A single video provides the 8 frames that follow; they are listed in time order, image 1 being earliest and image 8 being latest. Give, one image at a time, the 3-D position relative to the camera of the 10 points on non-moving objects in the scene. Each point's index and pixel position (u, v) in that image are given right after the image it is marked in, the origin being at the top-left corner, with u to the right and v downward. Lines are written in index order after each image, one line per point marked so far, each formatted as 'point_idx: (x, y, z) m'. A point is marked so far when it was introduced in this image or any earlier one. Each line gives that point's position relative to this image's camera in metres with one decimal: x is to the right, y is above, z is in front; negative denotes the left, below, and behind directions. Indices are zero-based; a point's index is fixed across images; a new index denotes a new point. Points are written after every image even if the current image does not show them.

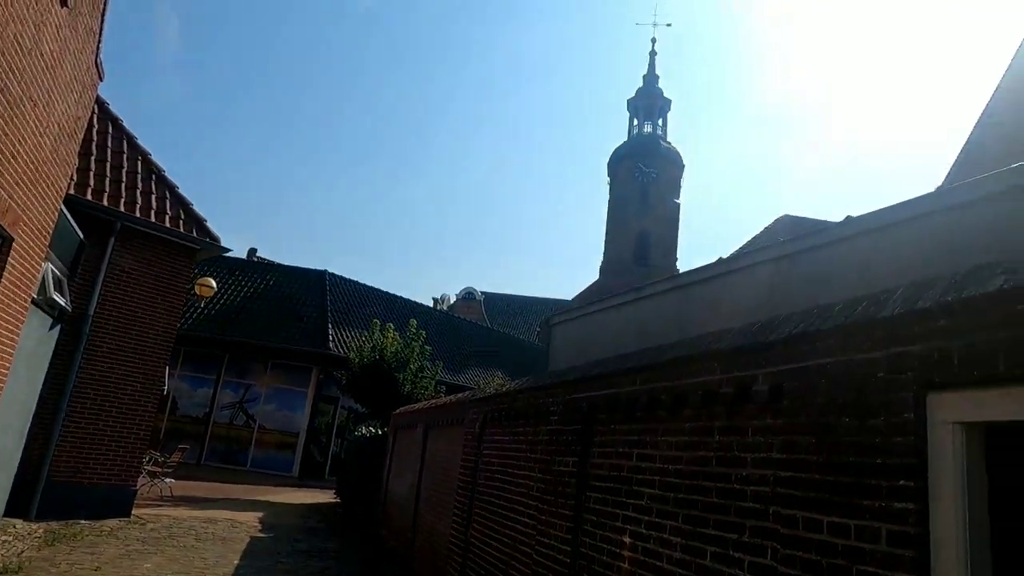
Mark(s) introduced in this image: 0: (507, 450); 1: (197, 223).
0: (0.0, -1.6, +6.4) m
1: (-5.7, +1.2, +12.1) m
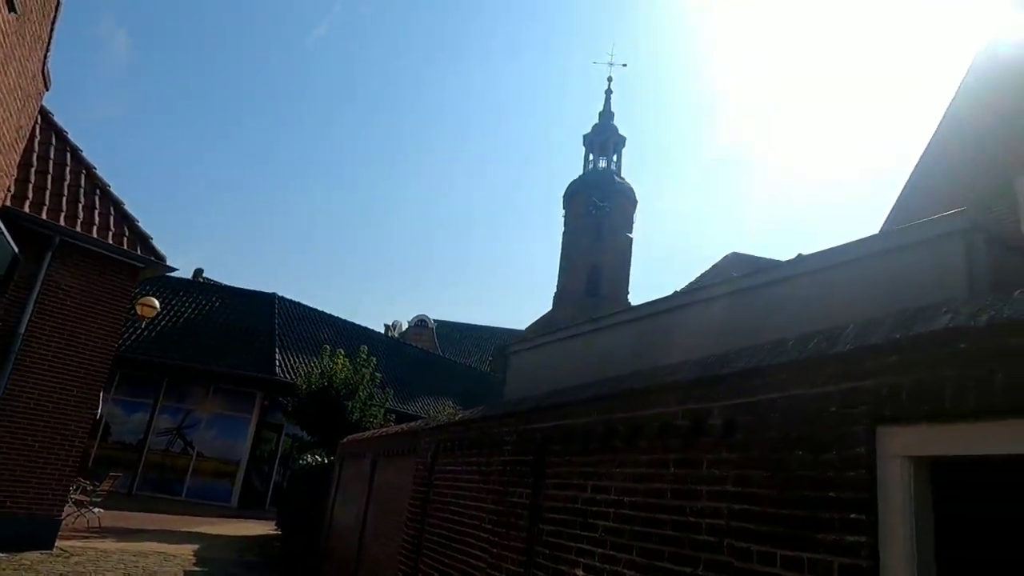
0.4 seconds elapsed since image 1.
0: (-0.5, -1.8, +6.3) m
1: (-6.5, +0.8, +11.7) m
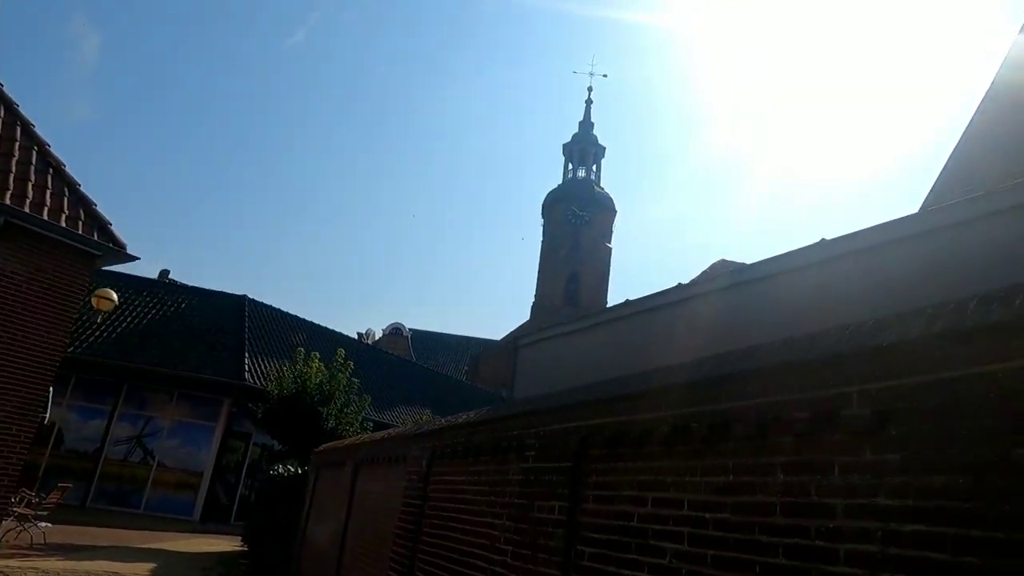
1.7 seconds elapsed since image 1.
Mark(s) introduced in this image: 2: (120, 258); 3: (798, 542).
0: (-0.4, -1.7, +5.4) m
1: (-6.6, +1.0, +10.6) m
2: (-6.4, +0.5, +10.9) m
3: (+1.1, -0.9, +2.5) m
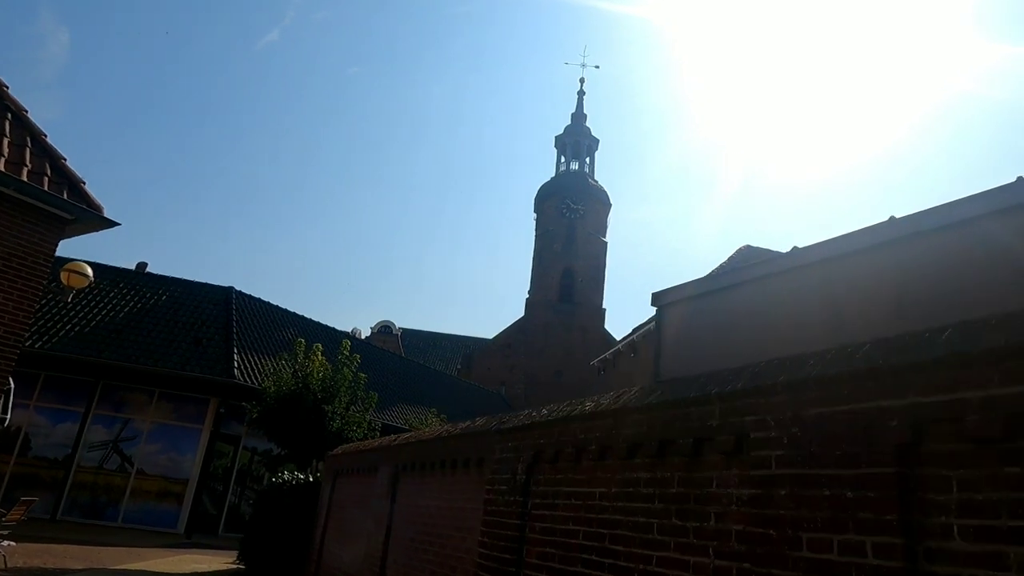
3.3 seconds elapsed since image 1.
0: (+0.5, -1.3, +3.8) m
1: (-5.8, +1.4, +8.8) m
2: (-5.6, +0.9, +9.0) m
3: (+2.1, -0.5, +0.9) m
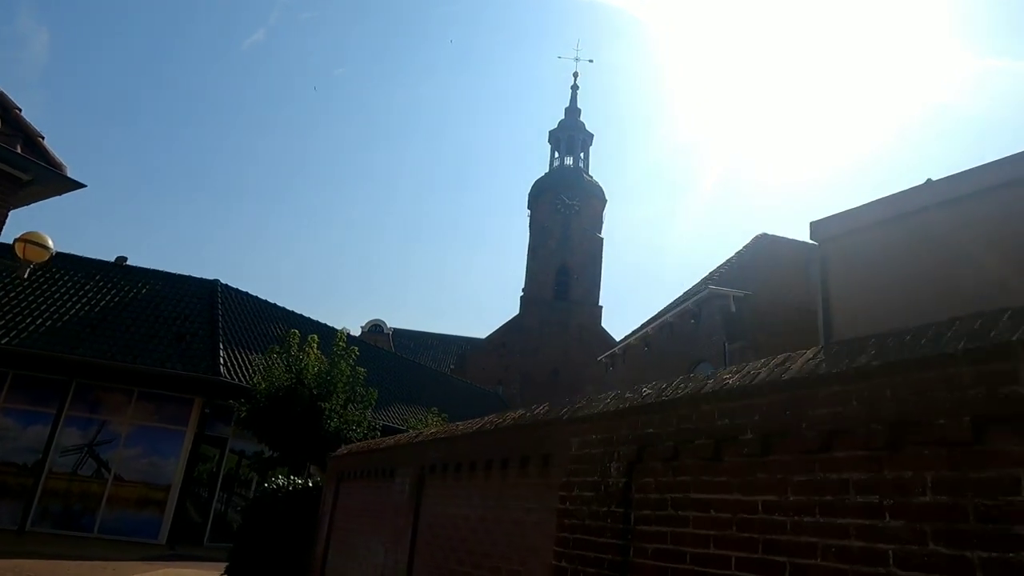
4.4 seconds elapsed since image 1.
0: (+1.0, -0.9, +2.6) m
1: (-5.4, +1.7, +7.4) m
2: (-5.3, +1.2, +7.7) m
3: (+2.6, -0.2, -0.3) m
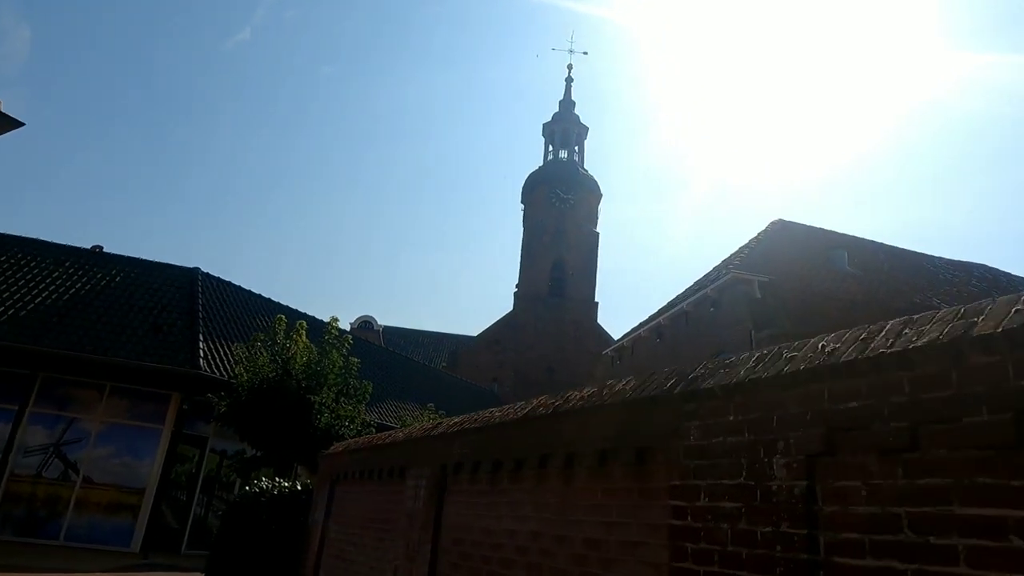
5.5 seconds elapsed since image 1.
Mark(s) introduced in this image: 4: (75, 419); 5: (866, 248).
0: (+1.4, -0.6, +1.3) m
1: (-5.1, +2.0, +6.1) m
2: (-5.0, +1.5, +6.4) m
3: (+3.0, +0.2, -1.5) m
4: (-10.5, -3.1, +15.9) m
5: (+9.9, +1.1, +18.5) m
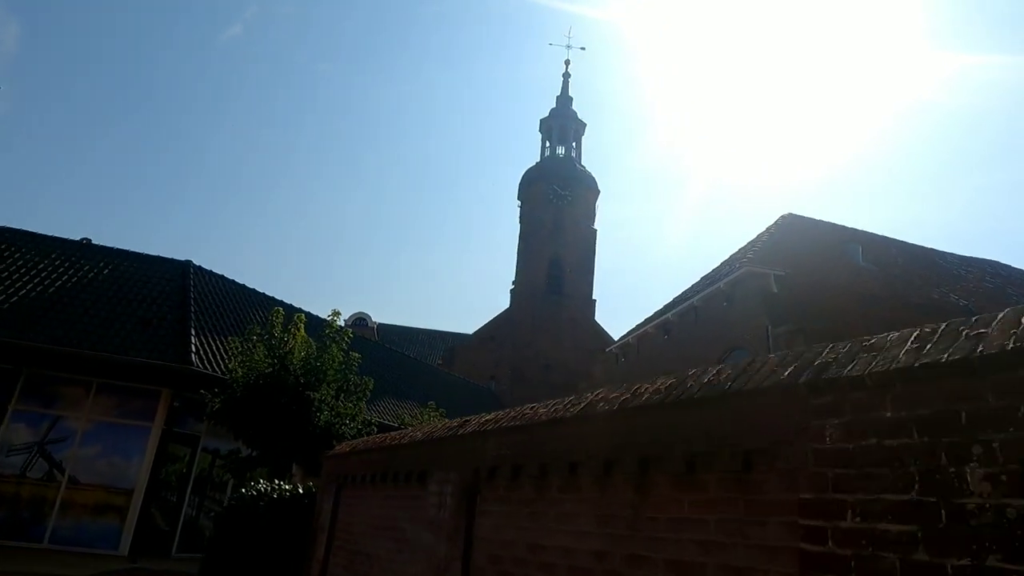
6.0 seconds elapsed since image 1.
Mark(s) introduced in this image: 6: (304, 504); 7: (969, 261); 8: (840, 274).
0: (+1.7, -0.5, +0.8) m
1: (-4.9, +2.2, +5.5) m
2: (-4.7, +1.7, +5.7) m
3: (+3.4, +0.3, -2.0) m
4: (-10.4, -2.9, +15.2) m
5: (+10.0, +1.2, +18.0) m
6: (-2.7, -2.8, +8.5) m
7: (+13.0, +0.8, +18.9) m
8: (+7.5, +0.3, +15.2) m
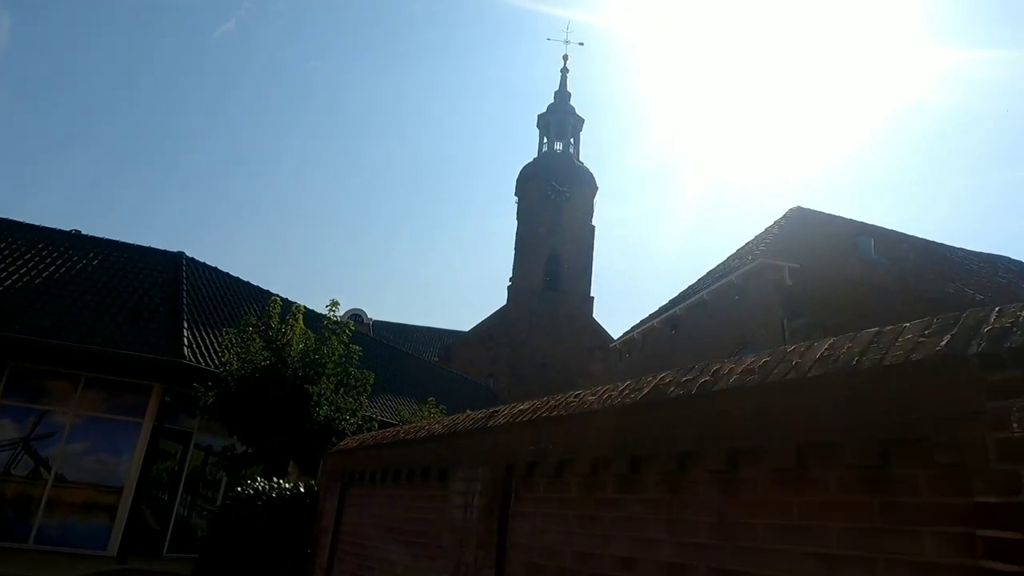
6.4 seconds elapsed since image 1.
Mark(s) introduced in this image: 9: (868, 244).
0: (+1.9, -0.3, +0.3) m
1: (-4.7, +2.3, +4.9) m
2: (-4.5, +1.8, +5.2) m
3: (+3.6, +0.4, -2.5) m
4: (-10.3, -2.7, +14.7) m
5: (+10.0, +1.3, +17.6) m
6: (-2.5, -2.6, +8.0) m
7: (+13.1, +0.9, +18.6) m
8: (+7.6, +0.5, +14.8) m
9: (+8.7, +1.1, +16.3) m
